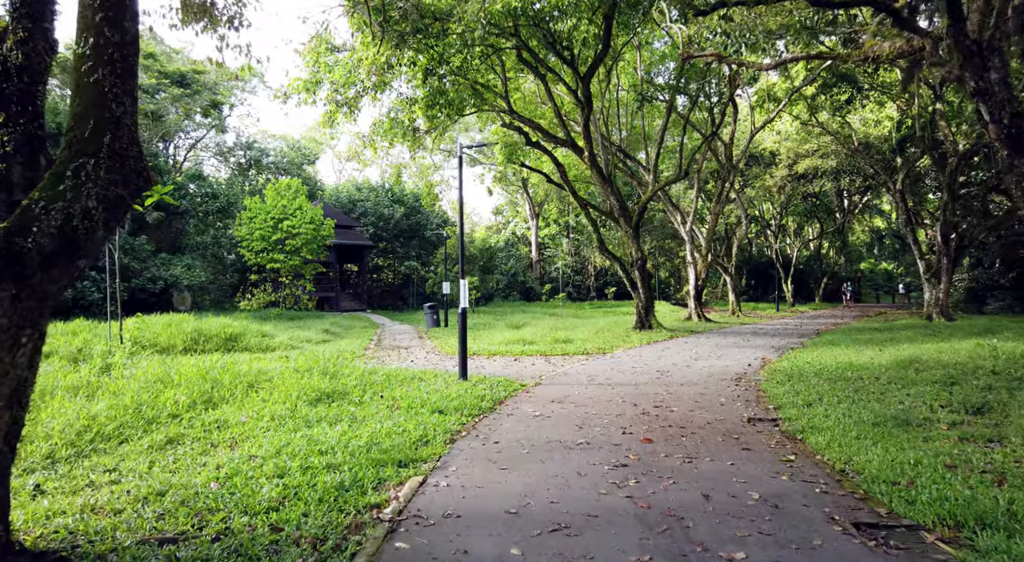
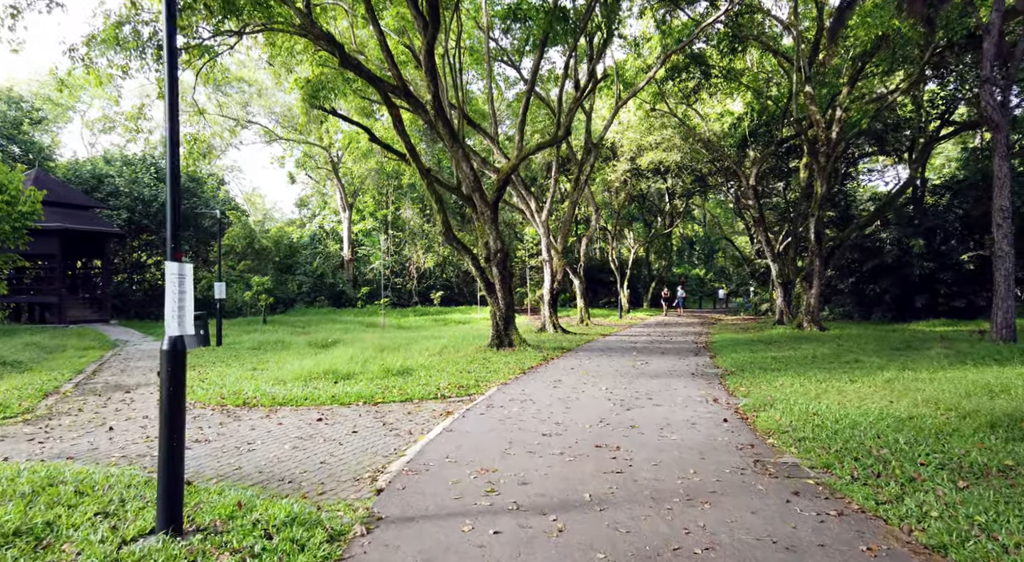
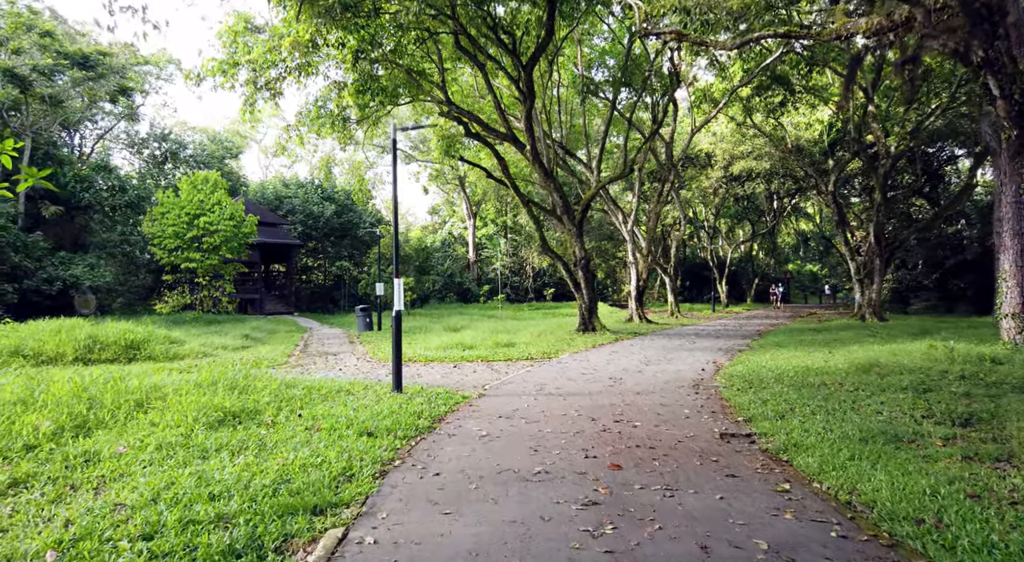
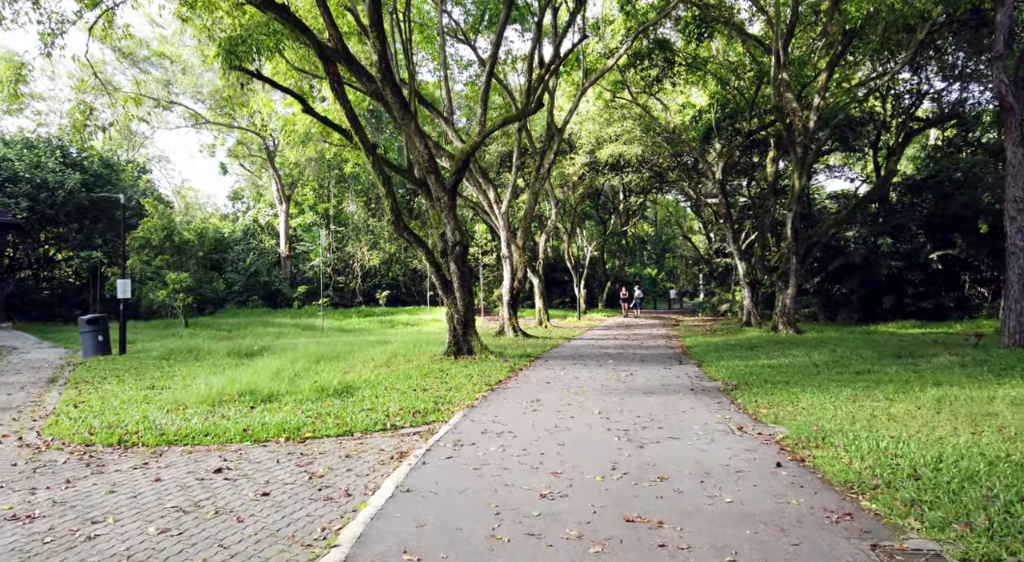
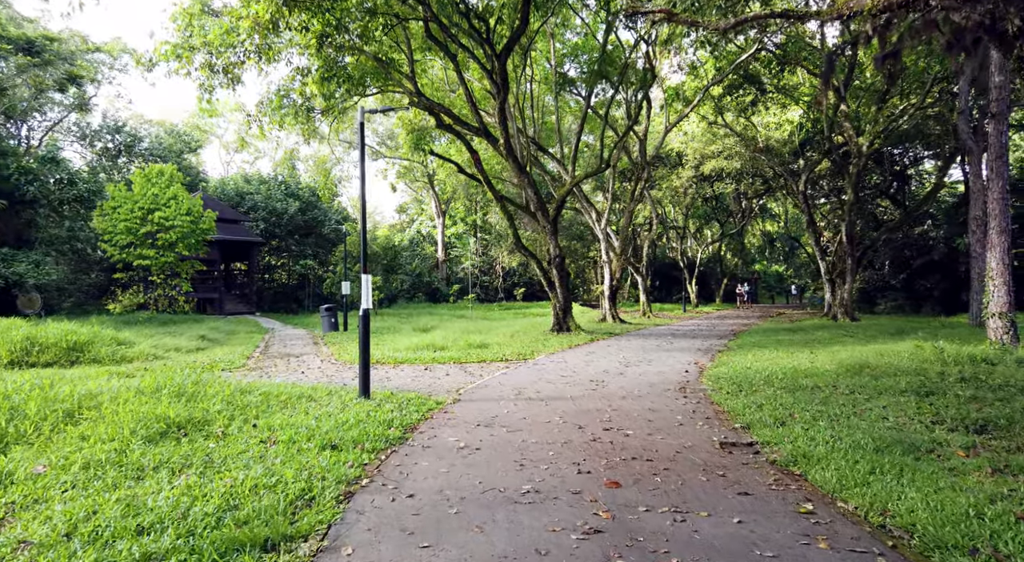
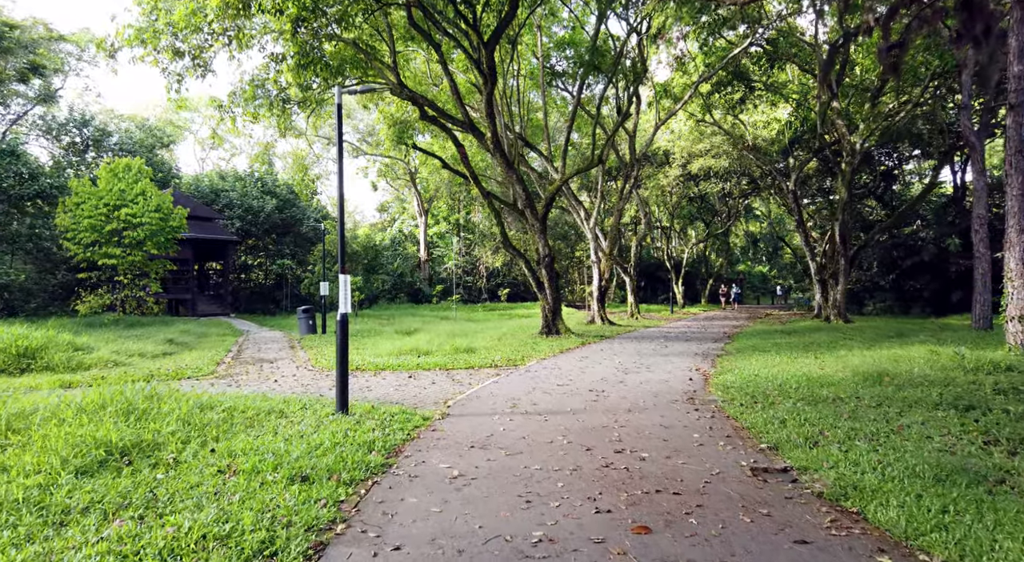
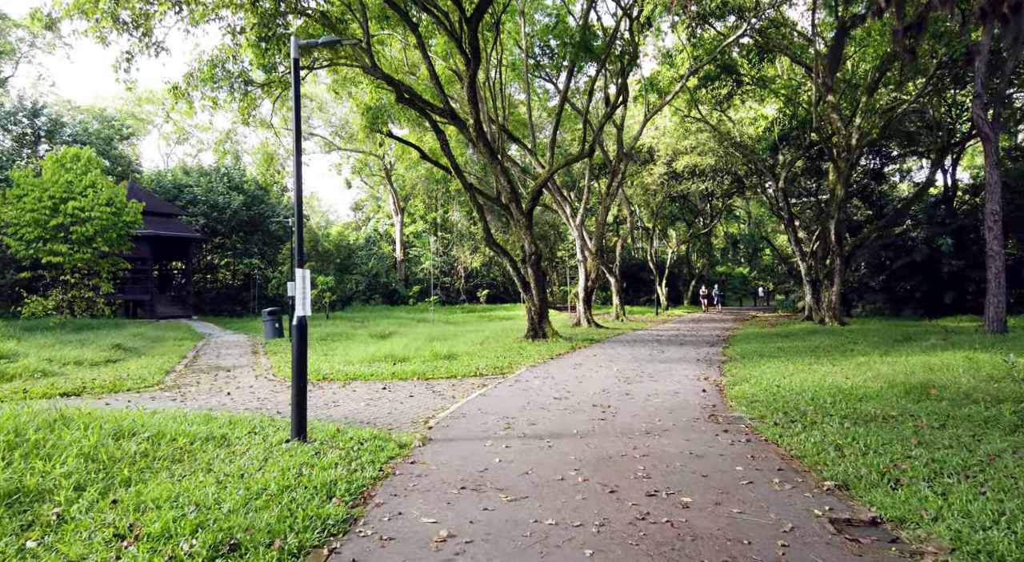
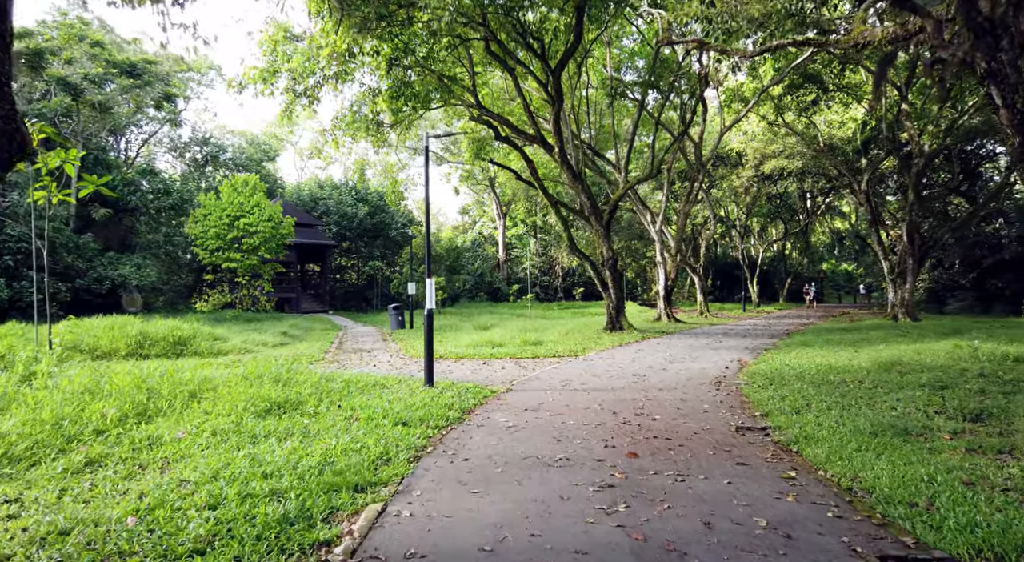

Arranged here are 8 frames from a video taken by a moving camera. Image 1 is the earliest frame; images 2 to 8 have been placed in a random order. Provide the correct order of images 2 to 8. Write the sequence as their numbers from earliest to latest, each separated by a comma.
8, 3, 5, 6, 7, 2, 4
